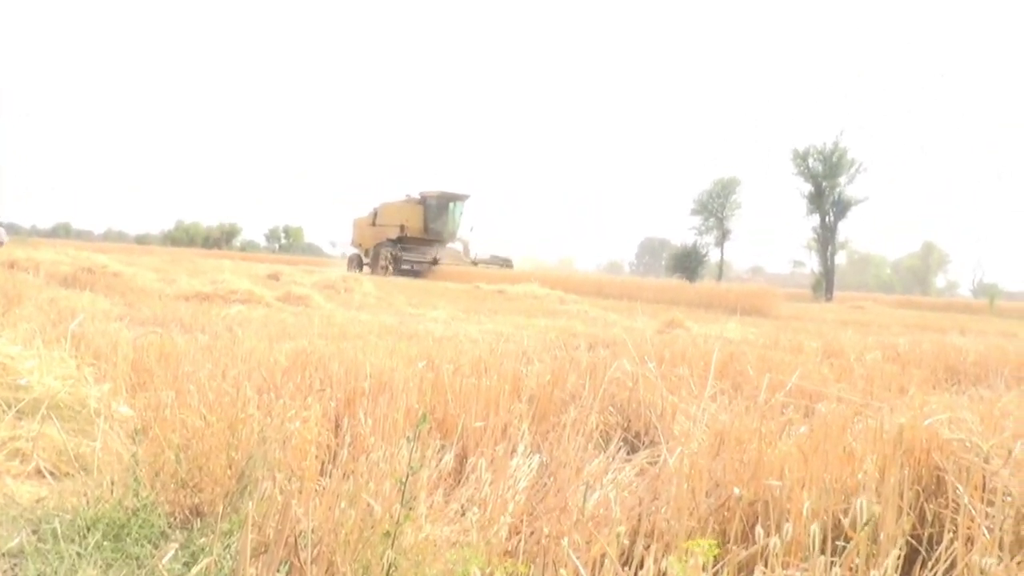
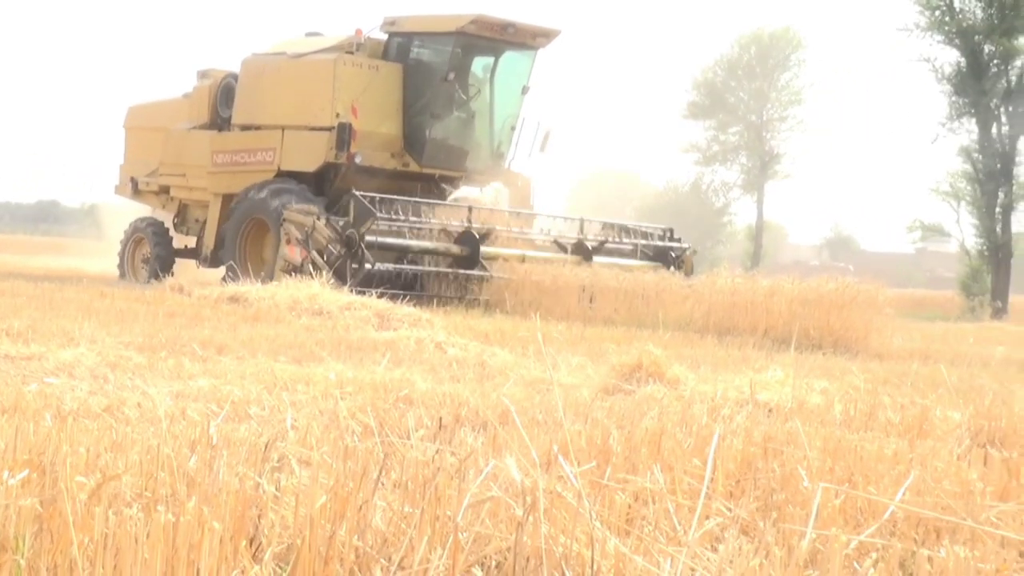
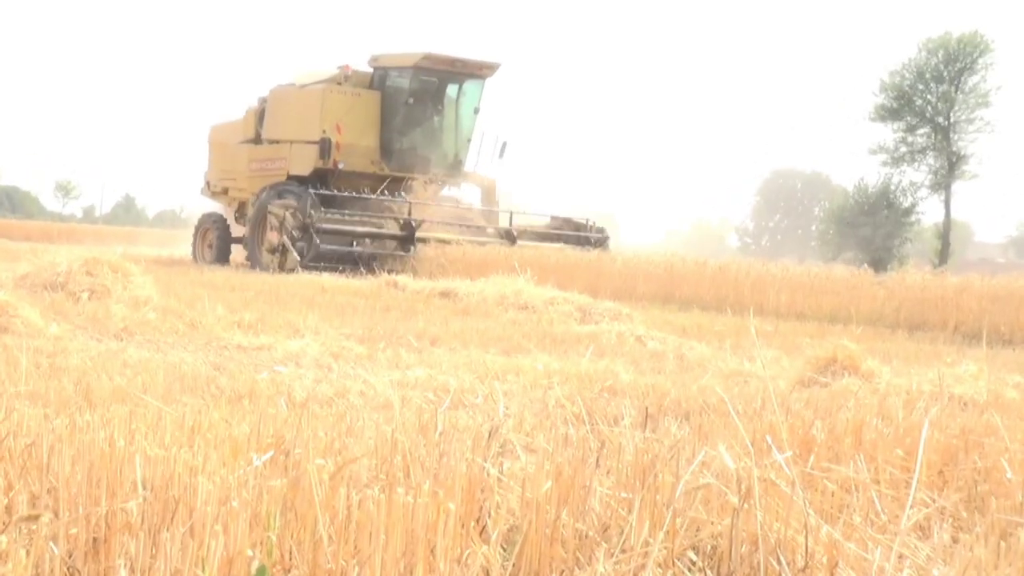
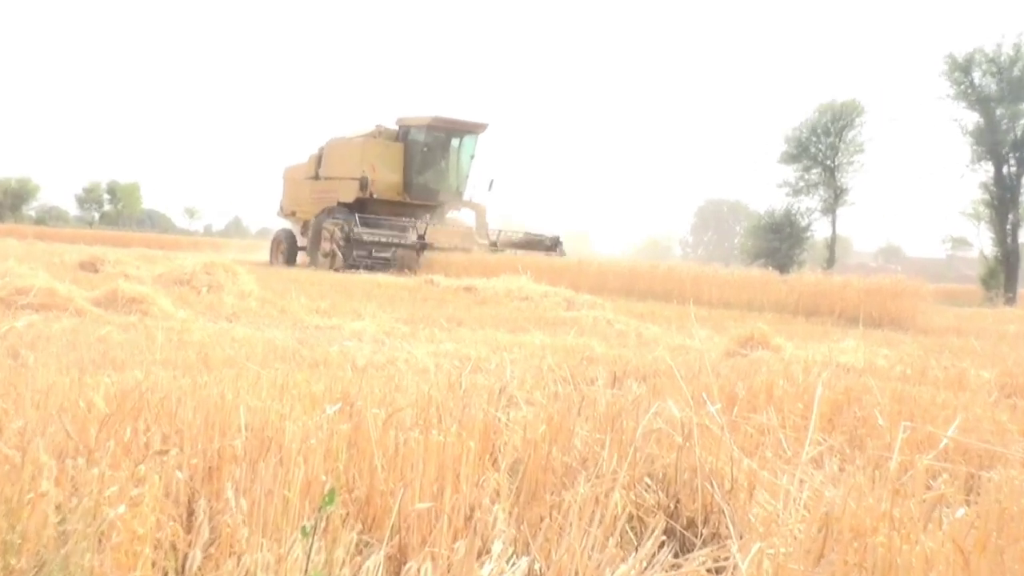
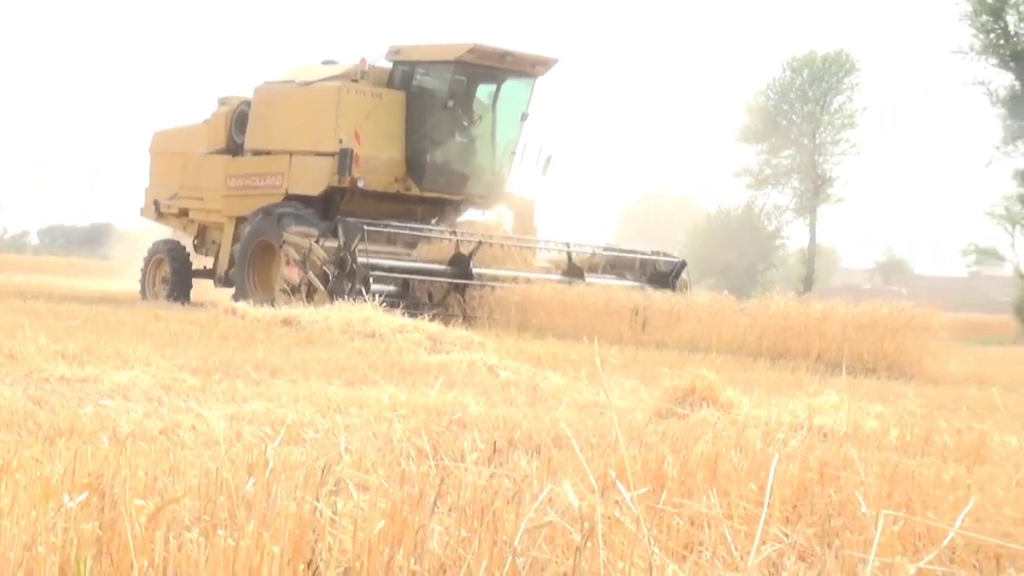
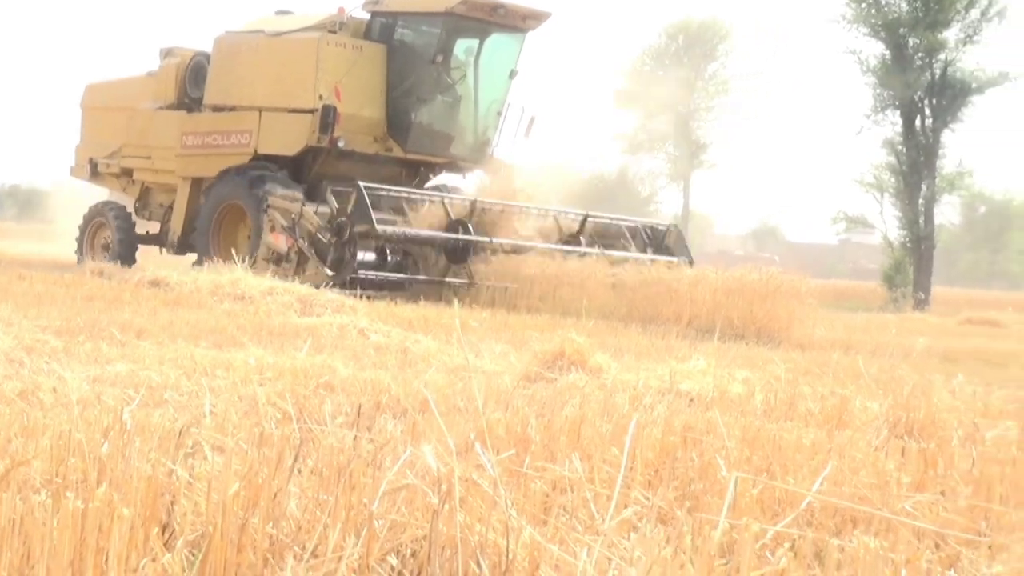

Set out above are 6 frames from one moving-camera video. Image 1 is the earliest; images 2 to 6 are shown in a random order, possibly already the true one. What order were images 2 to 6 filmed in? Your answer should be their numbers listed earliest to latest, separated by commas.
4, 3, 5, 2, 6
